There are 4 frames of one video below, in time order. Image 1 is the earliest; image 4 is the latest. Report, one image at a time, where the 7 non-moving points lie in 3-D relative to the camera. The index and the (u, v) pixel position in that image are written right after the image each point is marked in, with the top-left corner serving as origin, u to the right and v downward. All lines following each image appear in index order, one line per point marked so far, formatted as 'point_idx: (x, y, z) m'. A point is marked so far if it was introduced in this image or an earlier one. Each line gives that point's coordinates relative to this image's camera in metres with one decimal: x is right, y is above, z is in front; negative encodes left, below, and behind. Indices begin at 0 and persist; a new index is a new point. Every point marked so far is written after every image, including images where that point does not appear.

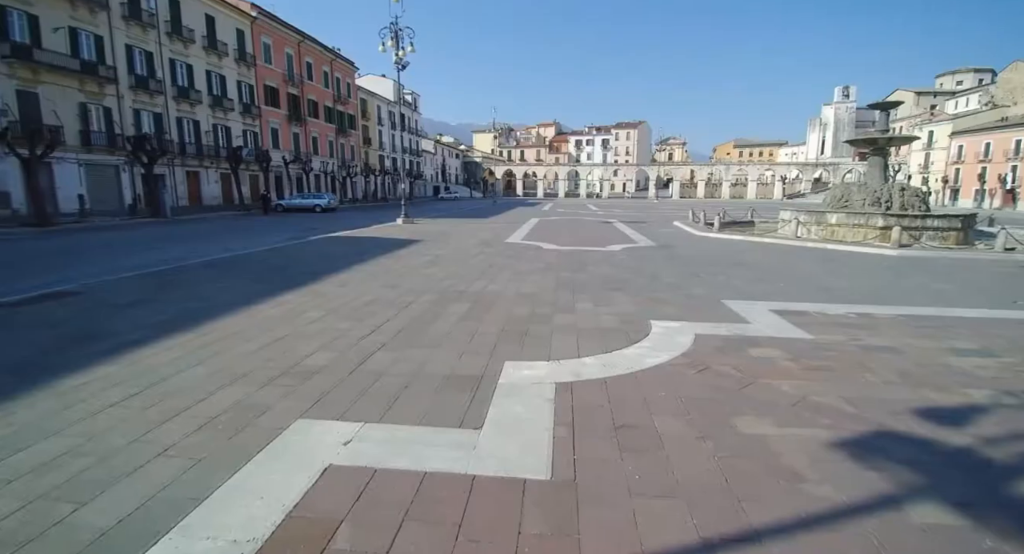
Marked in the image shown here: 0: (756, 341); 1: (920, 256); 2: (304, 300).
0: (+2.3, -0.6, +5.2) m
1: (+9.6, +0.5, +12.9) m
2: (-2.6, -0.3, +6.8) m
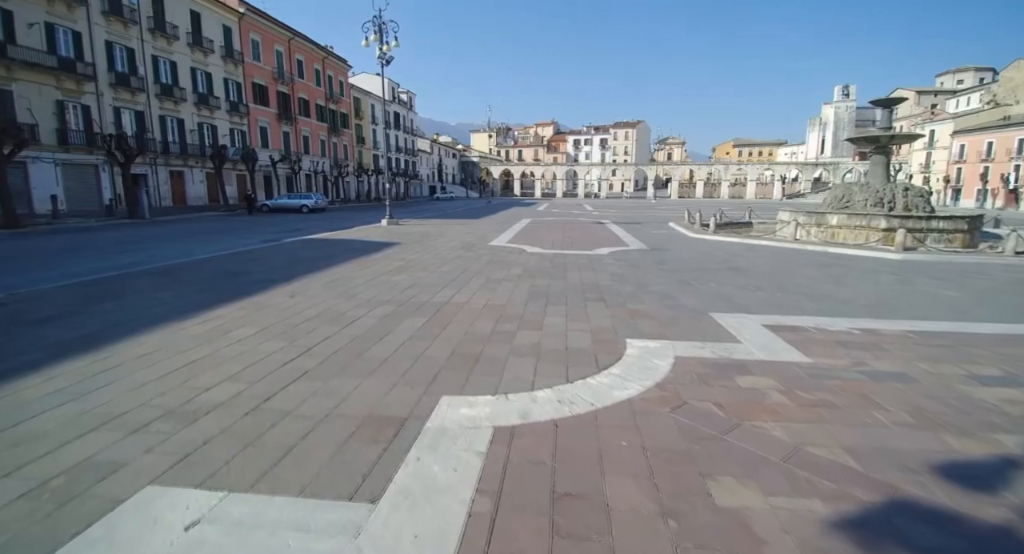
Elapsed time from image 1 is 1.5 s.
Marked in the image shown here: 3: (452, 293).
0: (+1.9, -0.7, +4.5) m
1: (+9.2, +0.4, +12.1) m
2: (-3.0, -0.4, +6.1) m
3: (-0.8, -0.2, +7.4) m
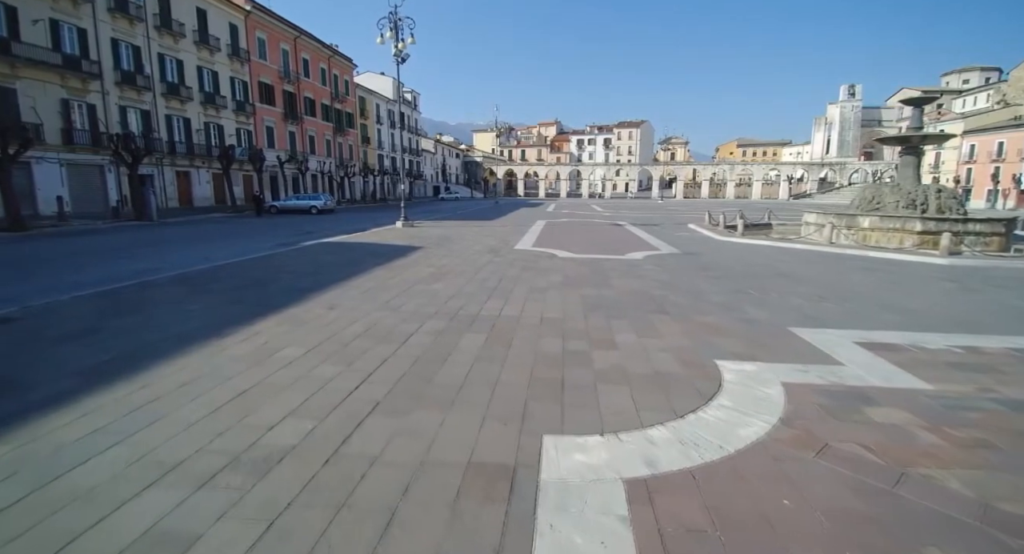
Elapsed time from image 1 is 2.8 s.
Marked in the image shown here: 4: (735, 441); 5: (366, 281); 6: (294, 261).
0: (+2.6, -0.9, +4.0) m
1: (+9.8, +0.3, +11.6) m
2: (-2.3, -0.5, +5.6) m
3: (-0.2, -0.3, +6.9) m
4: (+1.3, -1.0, +3.2) m
5: (-2.3, -0.1, +8.5) m
6: (-4.5, +0.3, +11.3) m
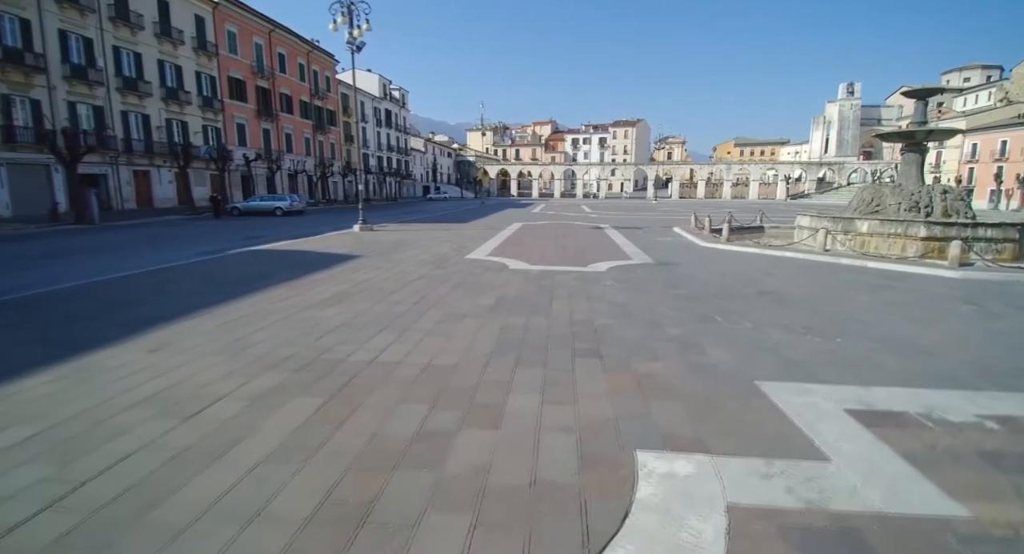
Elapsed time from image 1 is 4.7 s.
0: (+1.5, -1.2, +2.4) m
1: (+8.8, 0.0, +10.0) m
2: (-3.4, -0.8, +4.0) m
3: (-1.2, -0.6, +5.3) m
4: (+0.3, -1.3, +1.6) m
5: (-3.3, -0.3, +6.9) m
6: (-5.5, 0.0, +9.7) m
